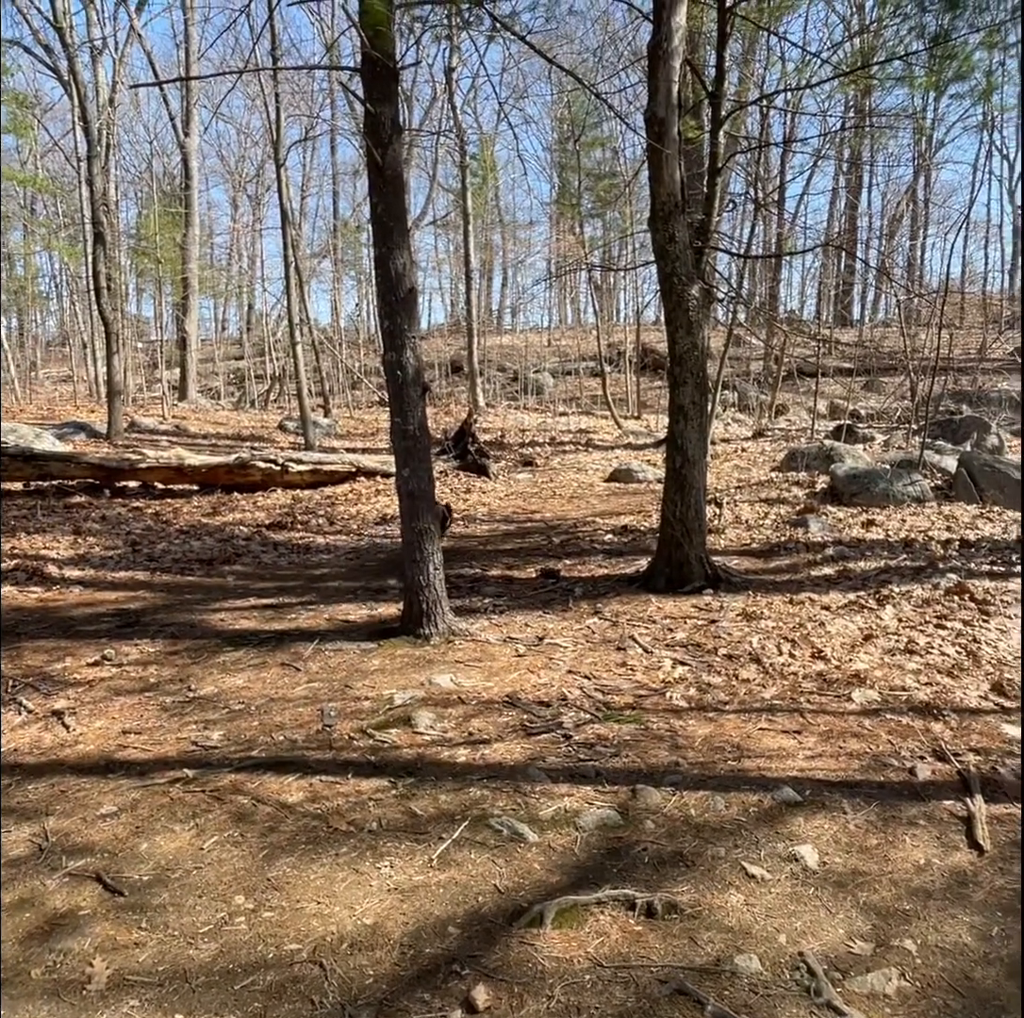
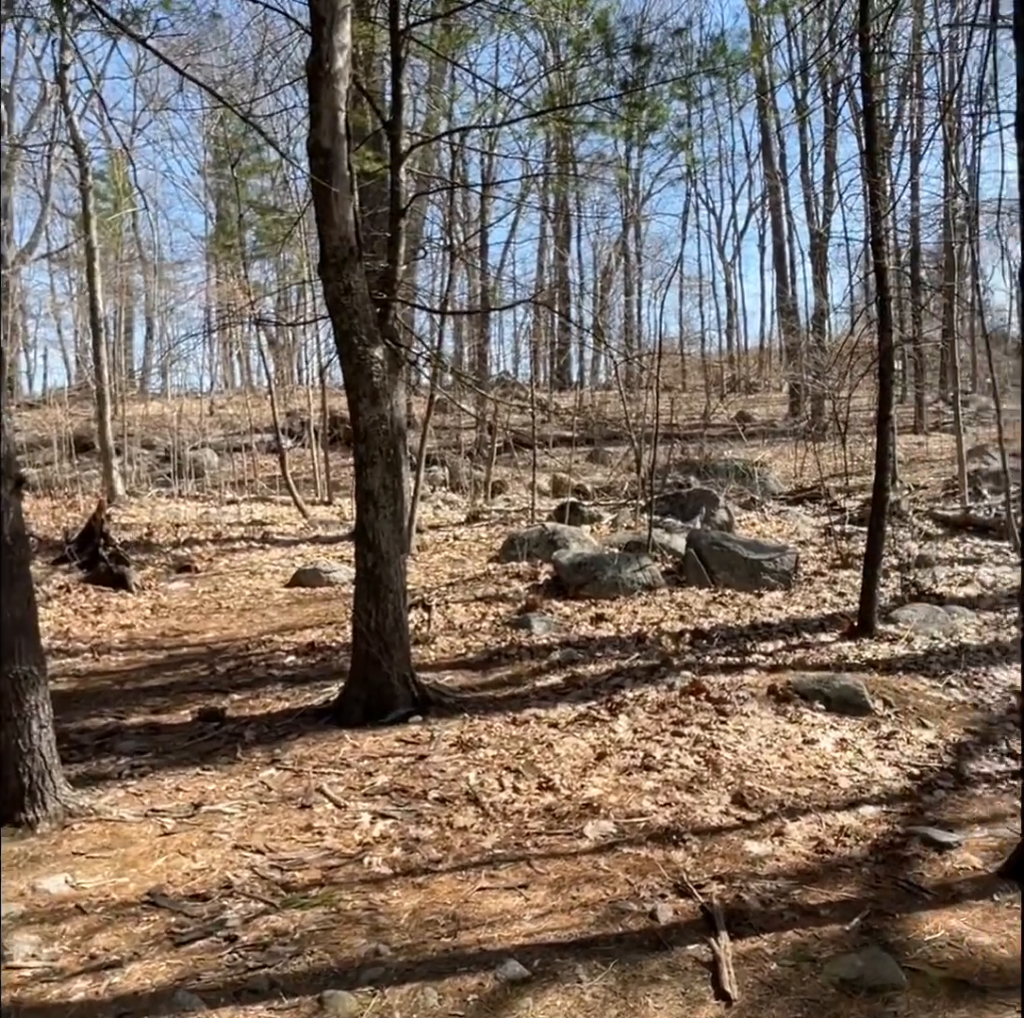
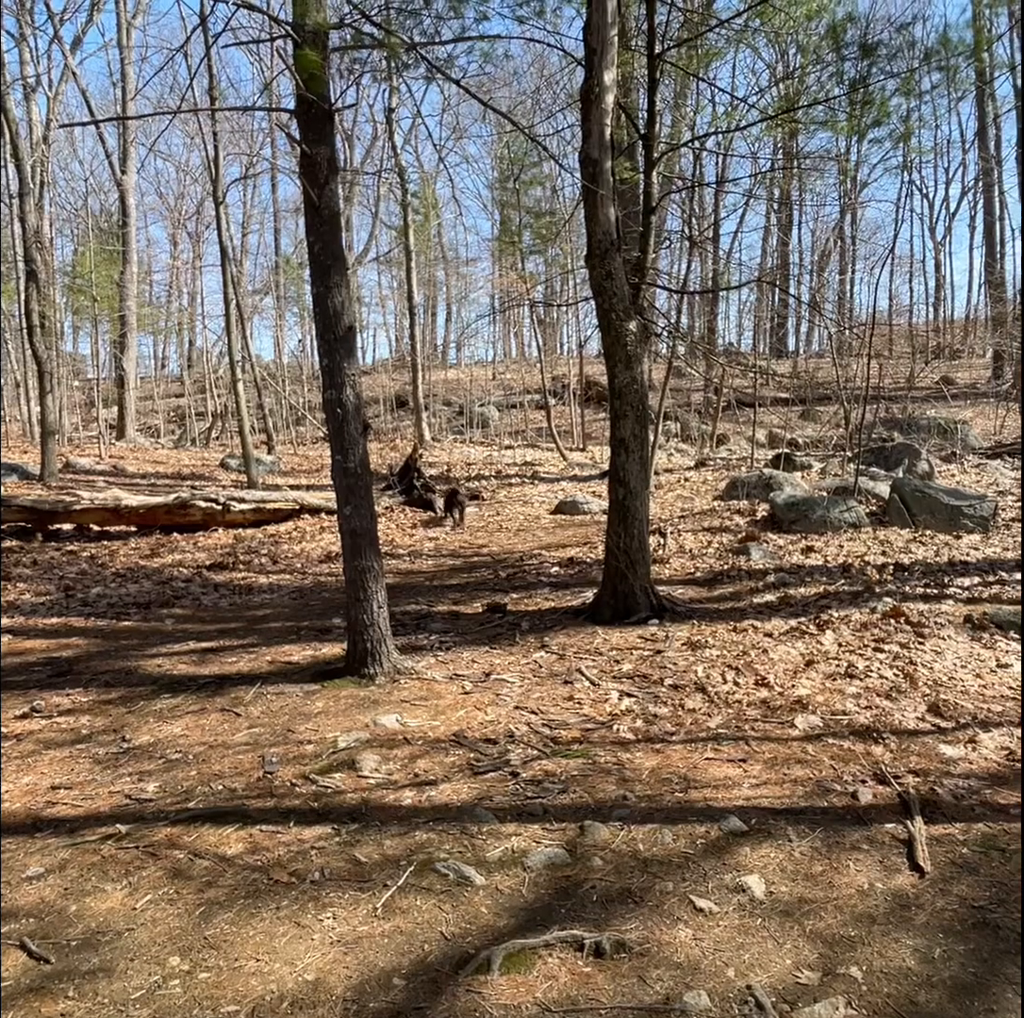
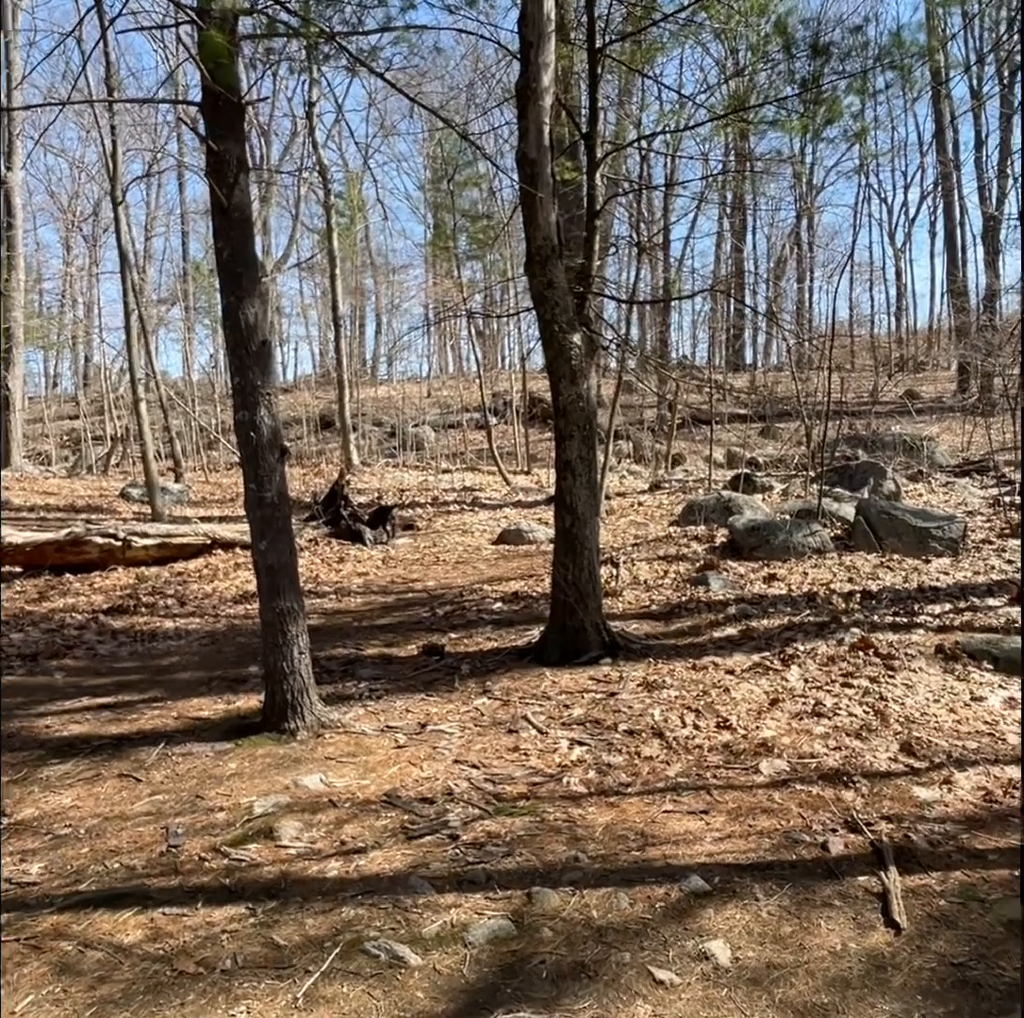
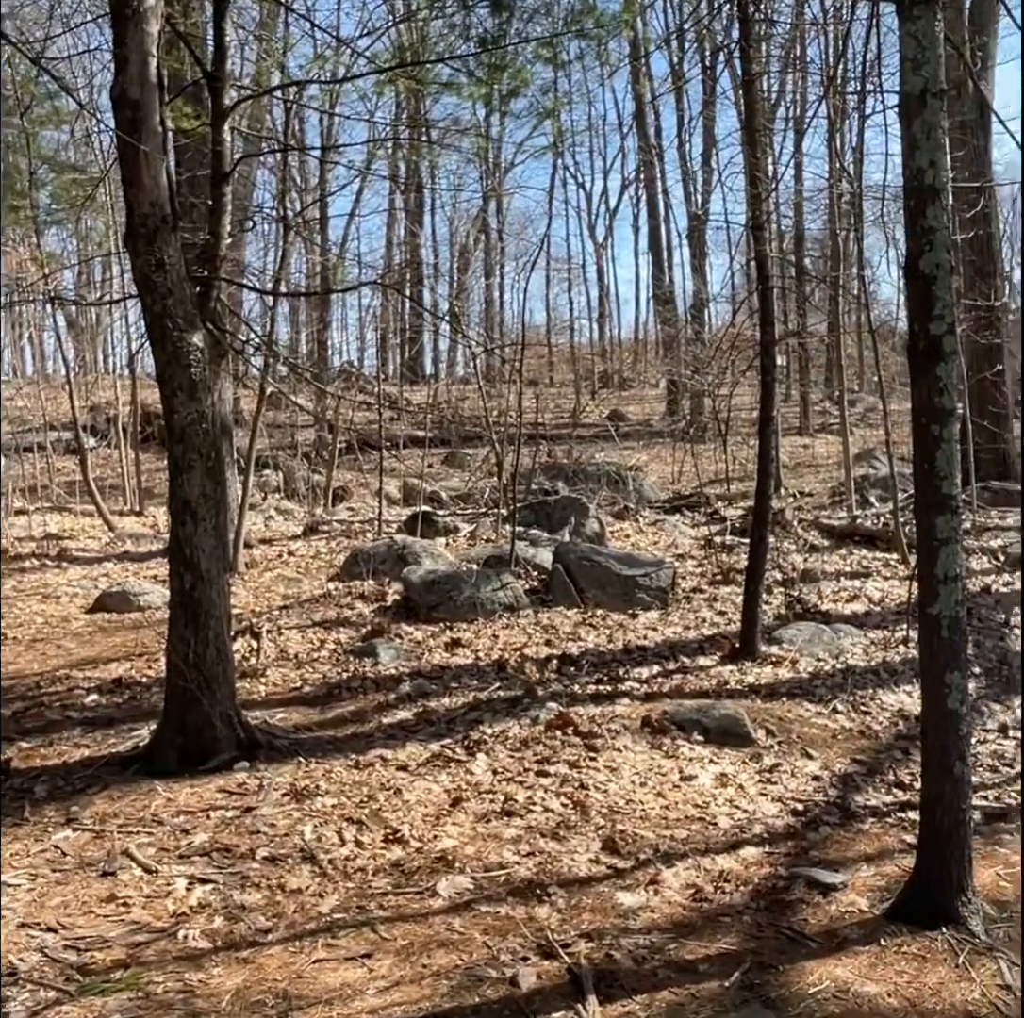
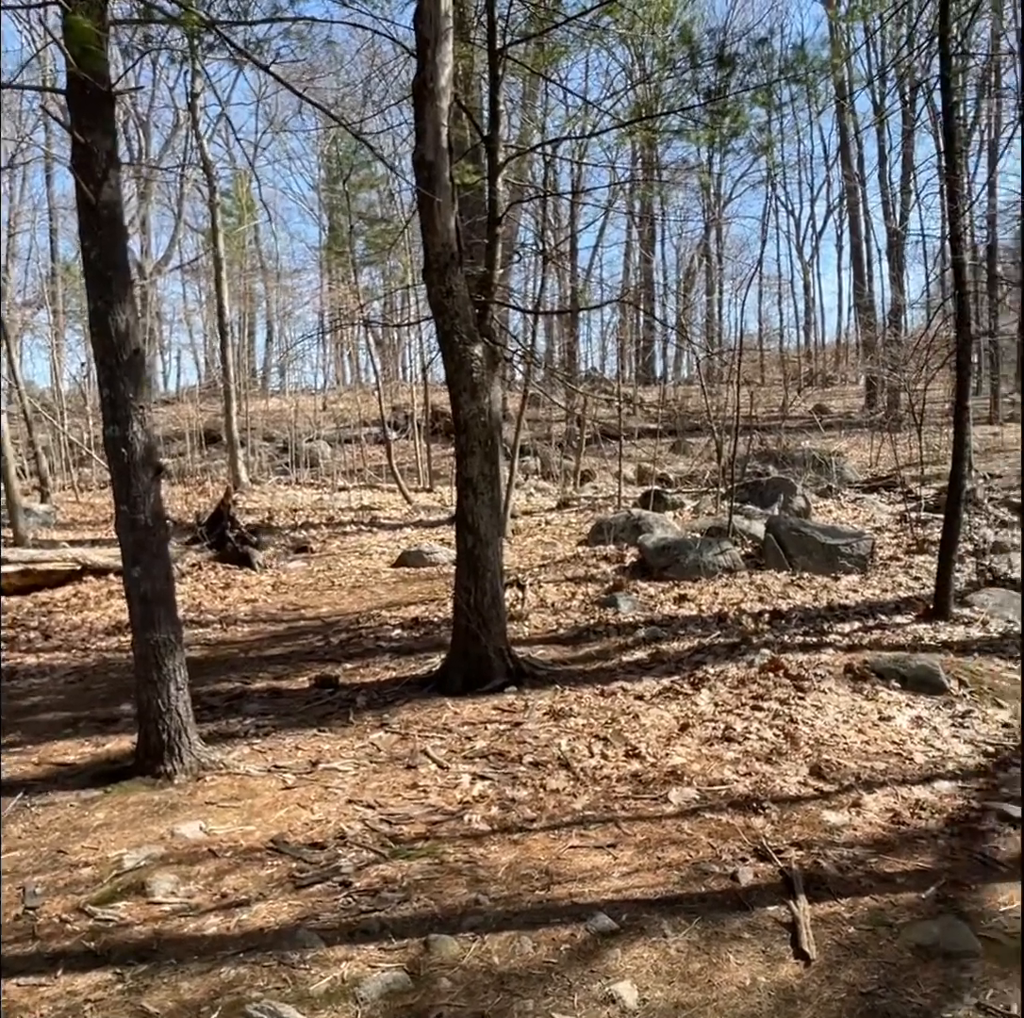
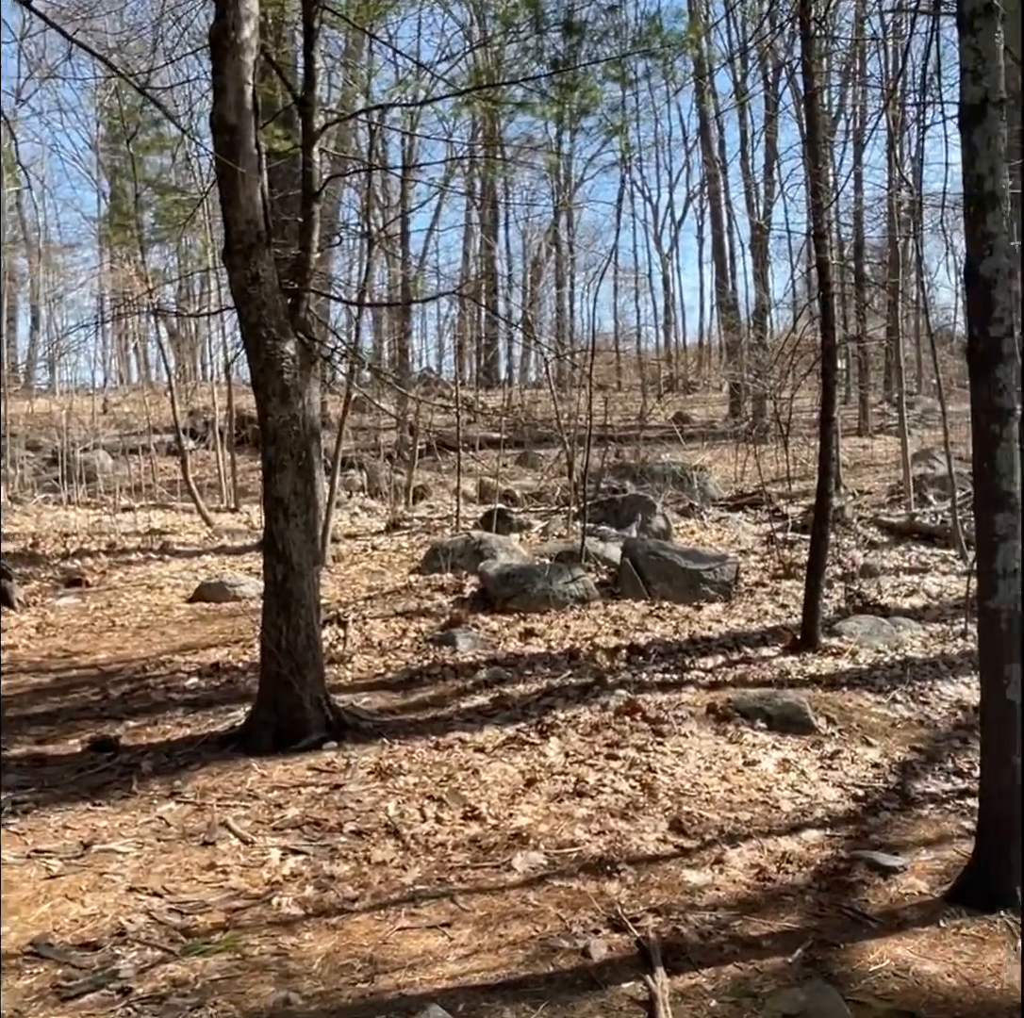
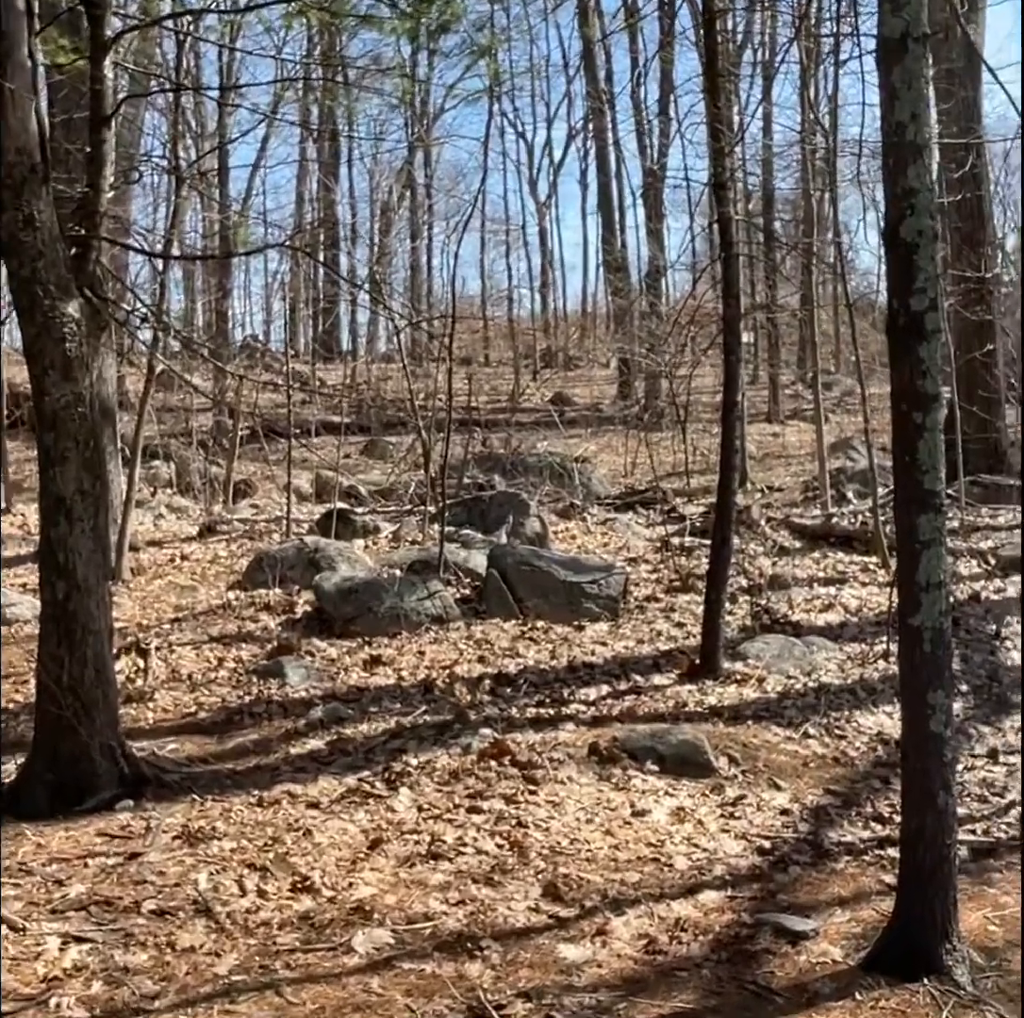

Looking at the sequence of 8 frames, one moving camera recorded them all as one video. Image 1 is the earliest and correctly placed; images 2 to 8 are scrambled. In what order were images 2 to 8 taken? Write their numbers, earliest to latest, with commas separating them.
3, 4, 6, 2, 7, 5, 8
